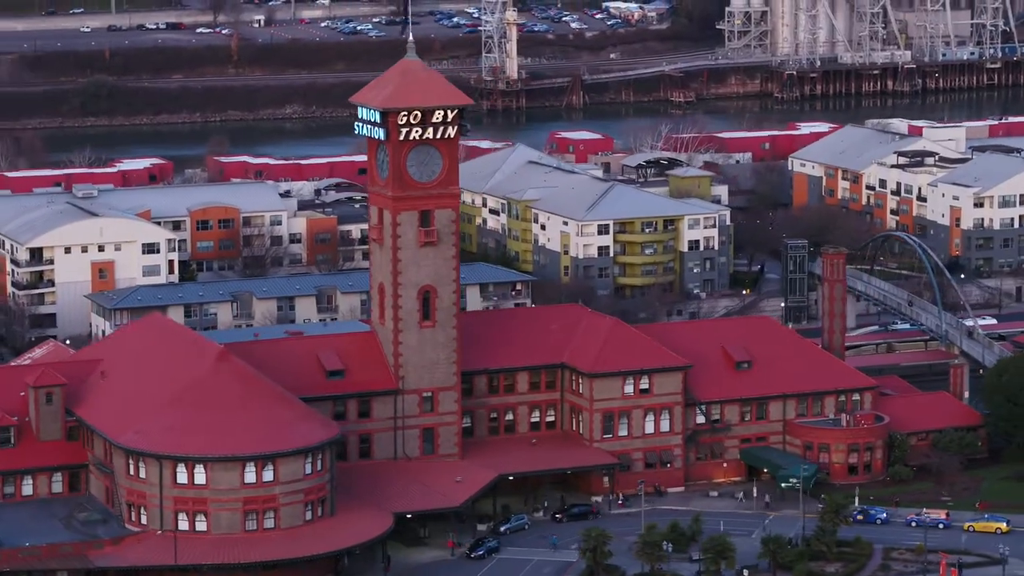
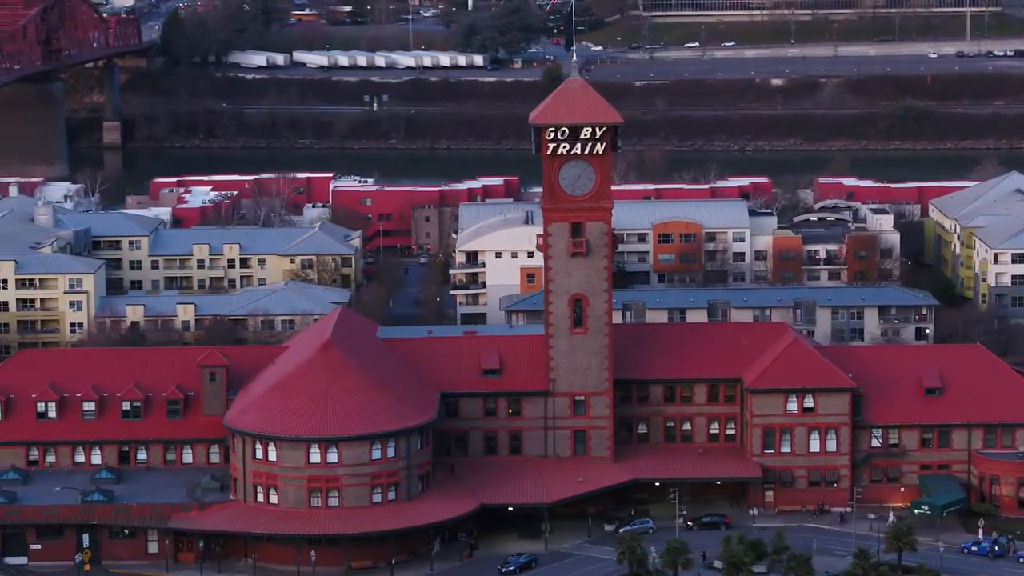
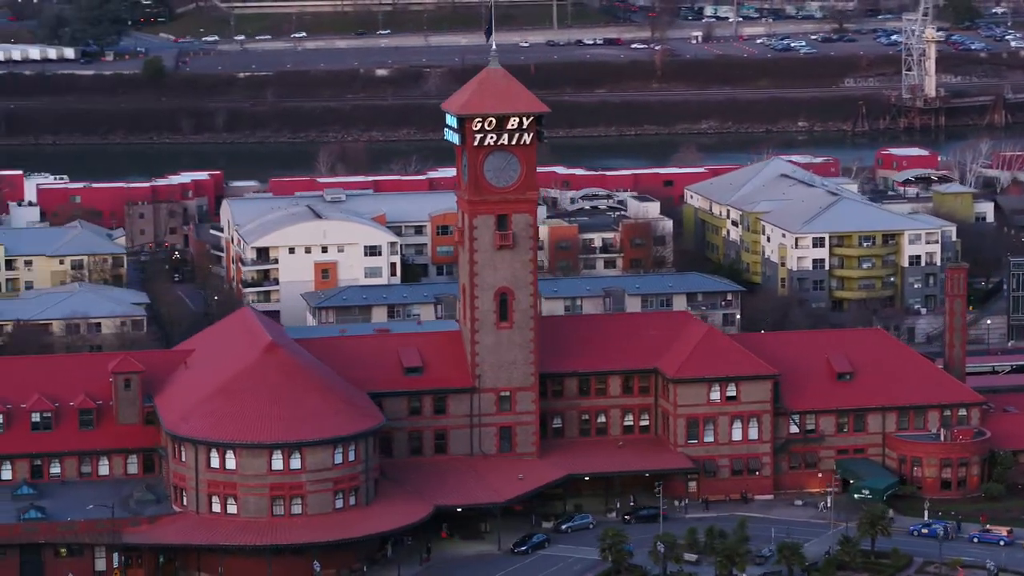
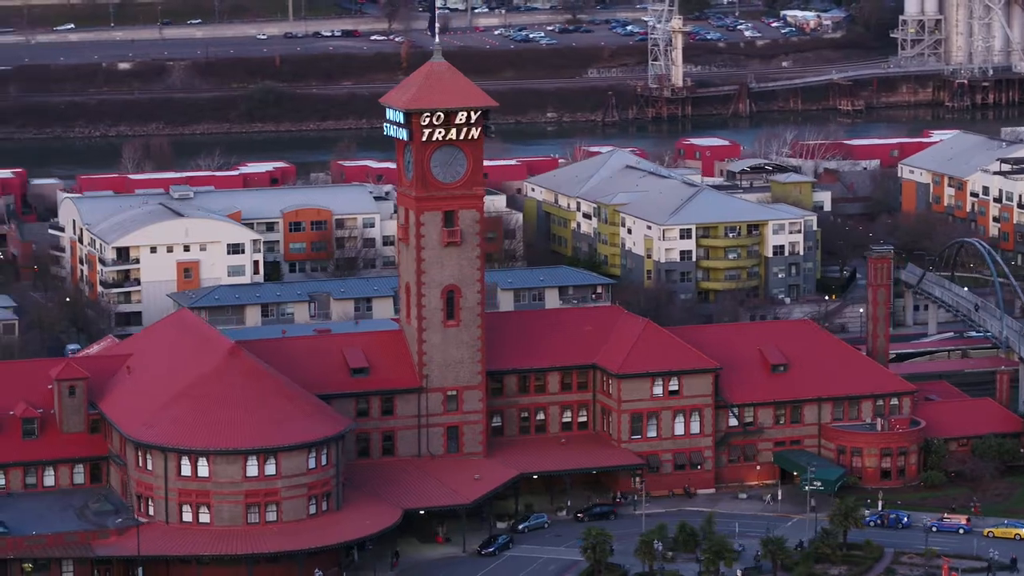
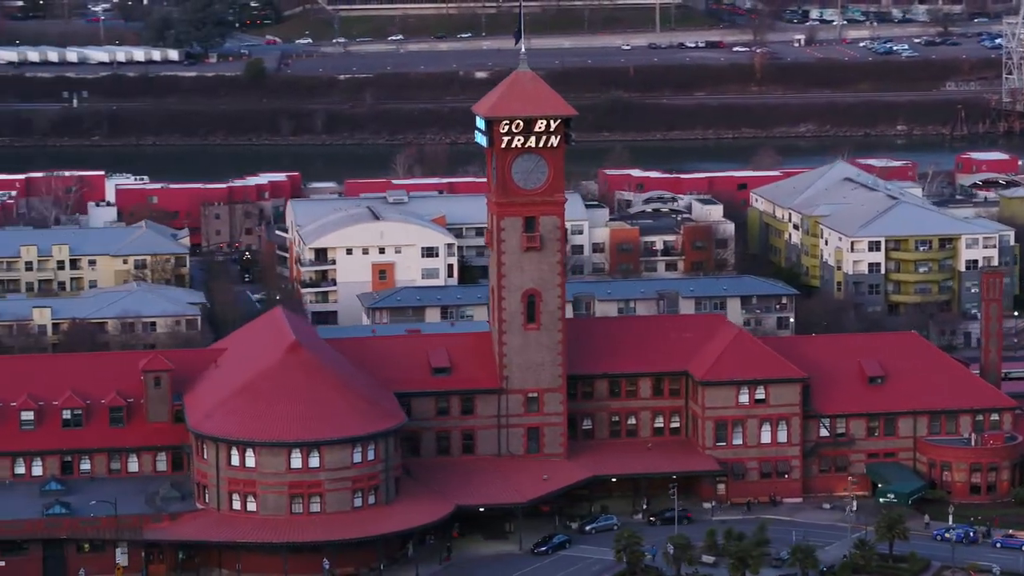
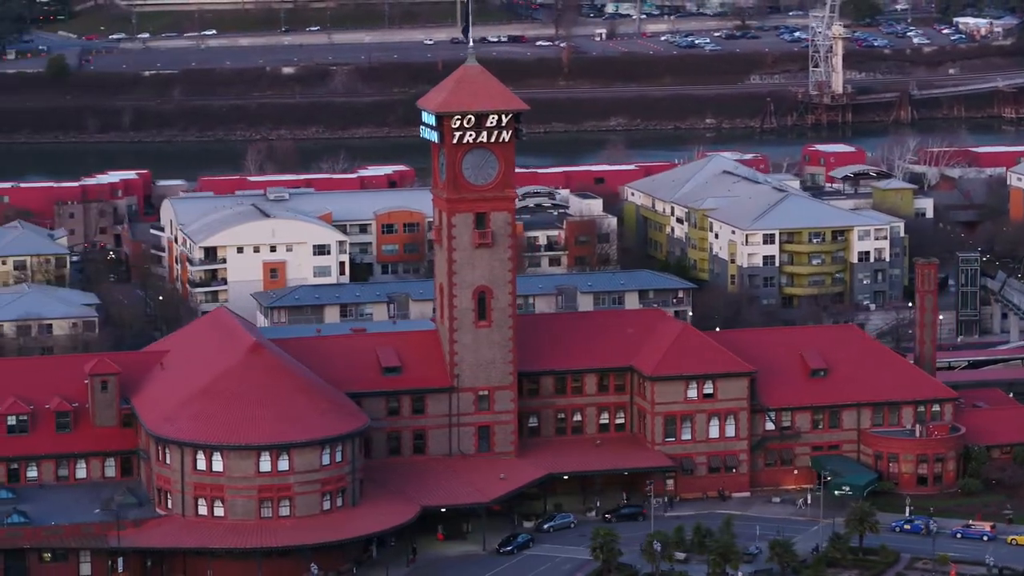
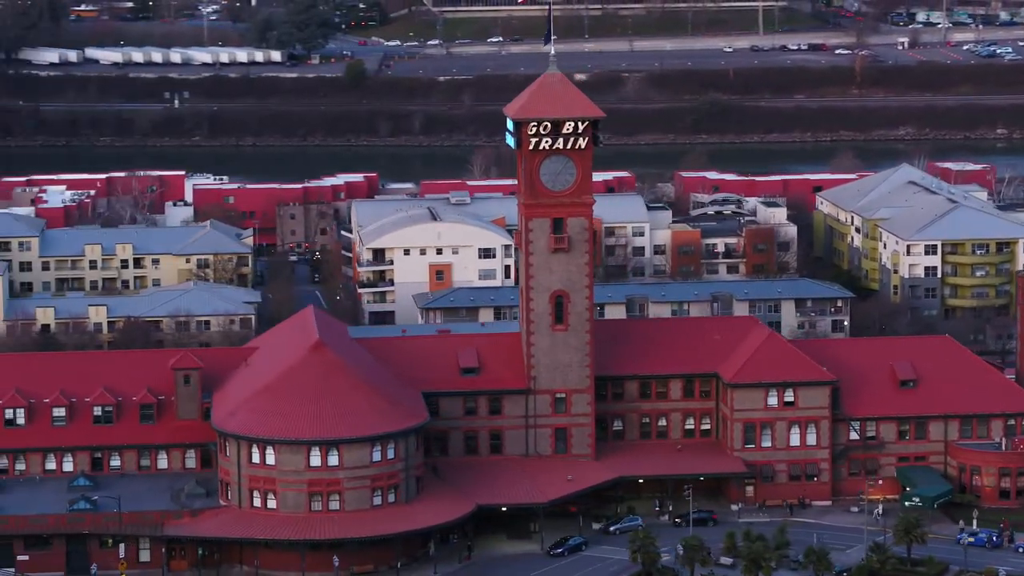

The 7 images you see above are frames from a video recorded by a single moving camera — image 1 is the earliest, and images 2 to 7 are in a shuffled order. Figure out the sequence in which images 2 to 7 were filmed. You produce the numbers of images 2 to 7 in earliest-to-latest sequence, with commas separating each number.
4, 6, 3, 5, 7, 2
